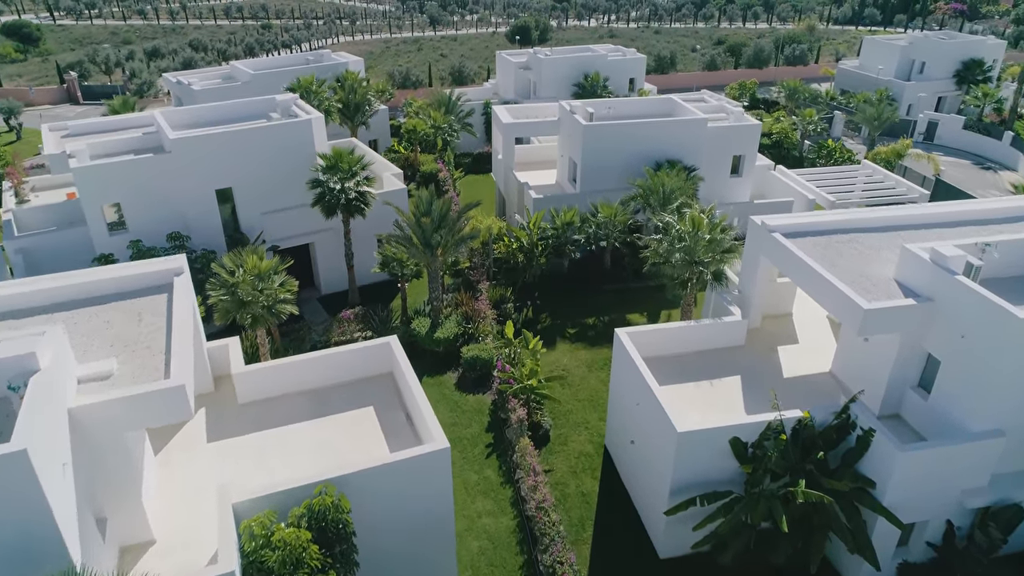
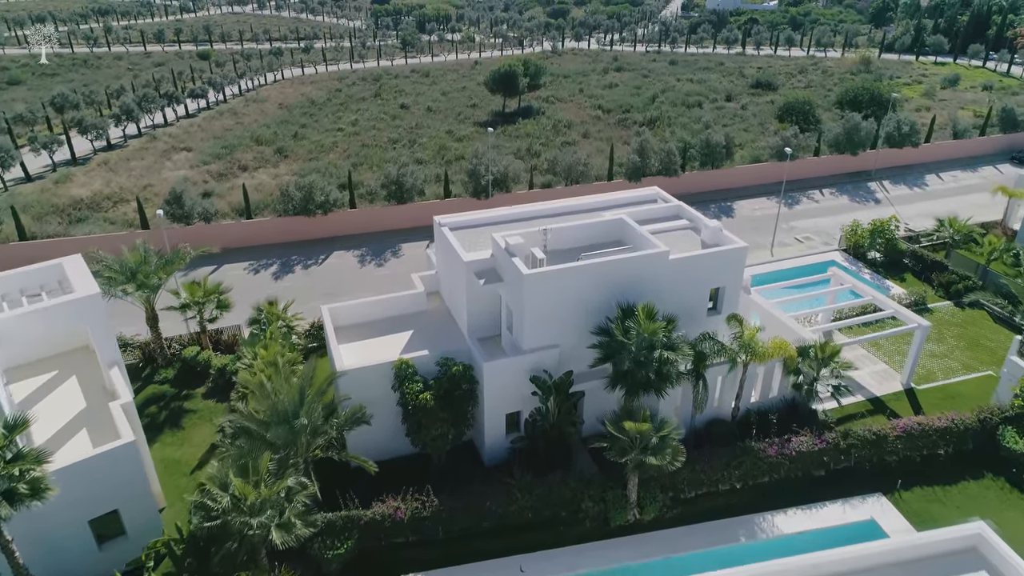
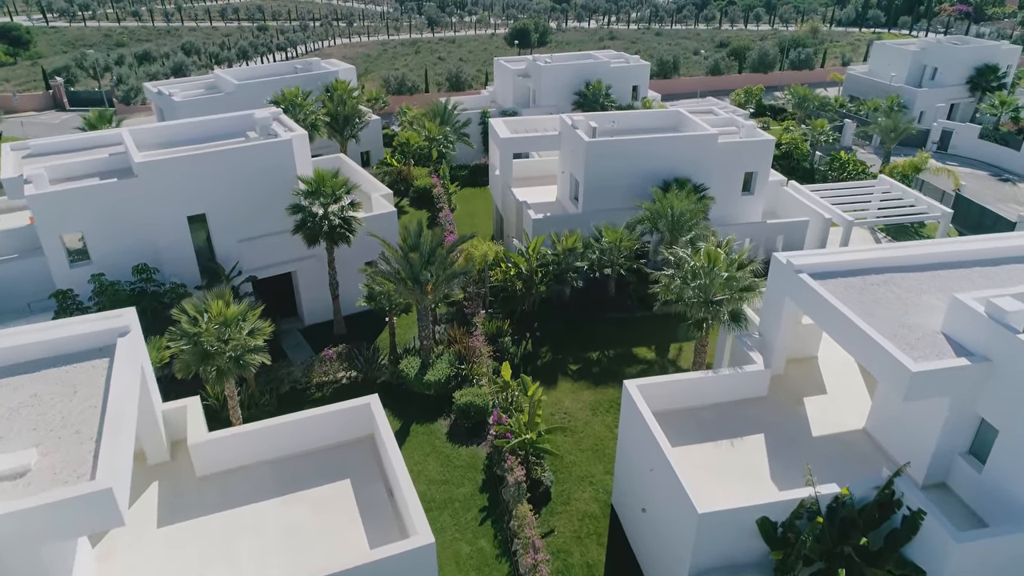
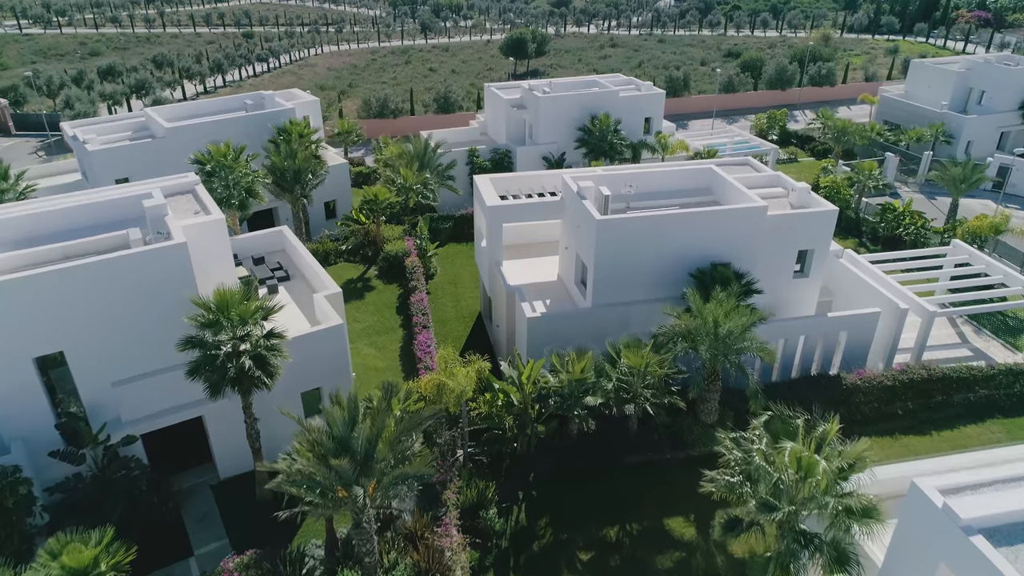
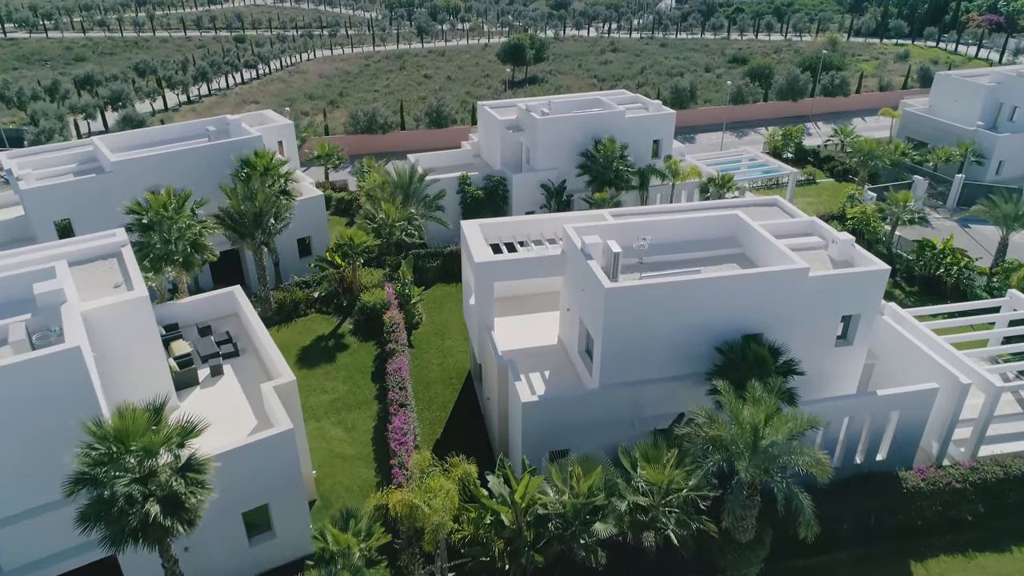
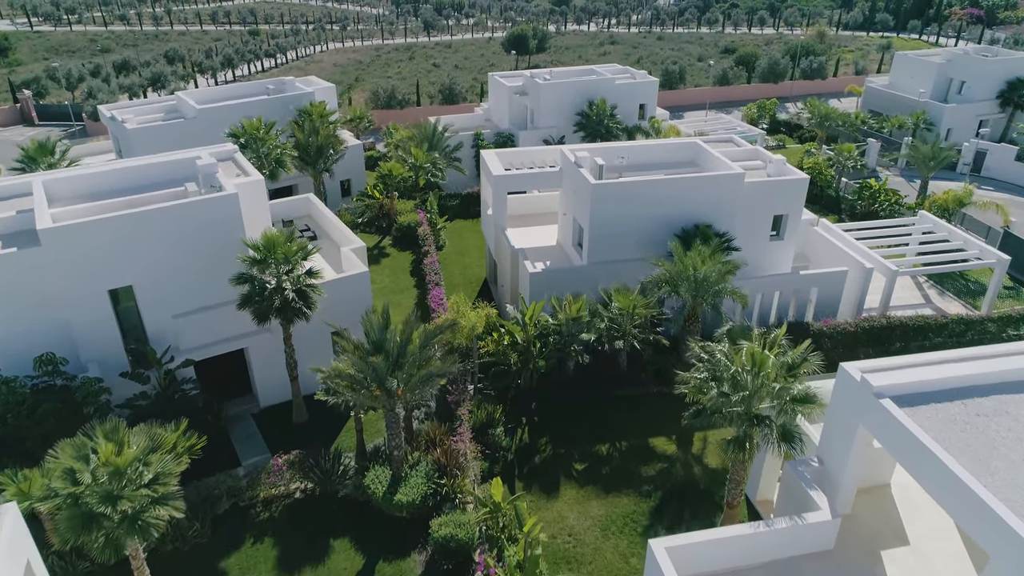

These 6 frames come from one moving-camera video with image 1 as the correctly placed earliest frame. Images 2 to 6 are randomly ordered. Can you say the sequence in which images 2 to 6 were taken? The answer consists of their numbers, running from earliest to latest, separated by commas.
3, 6, 4, 5, 2
